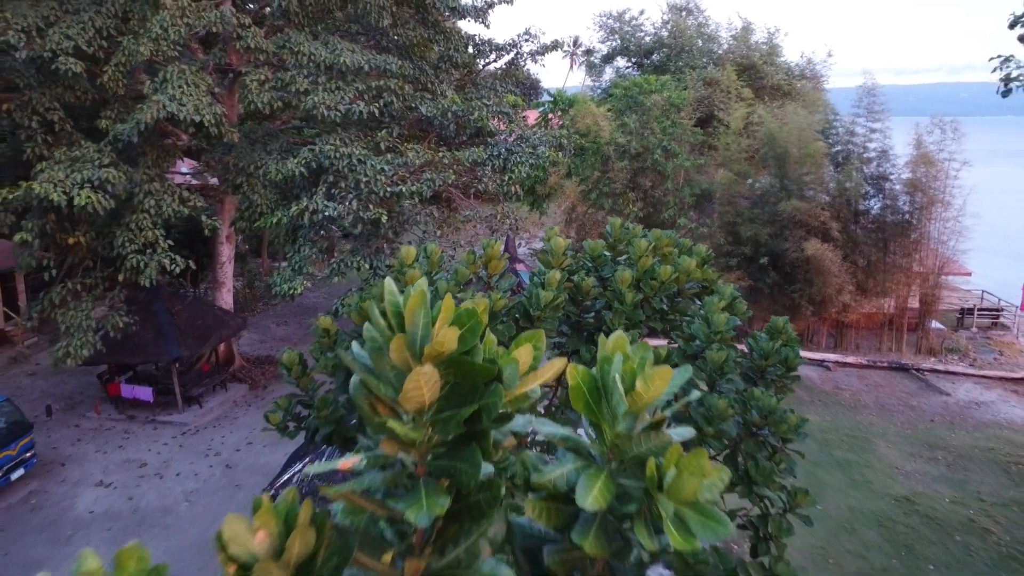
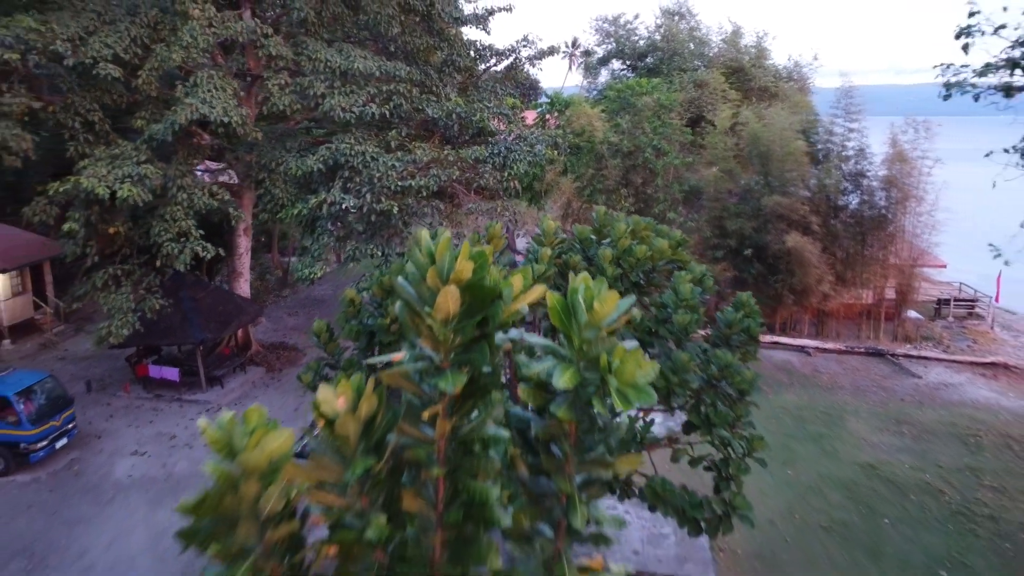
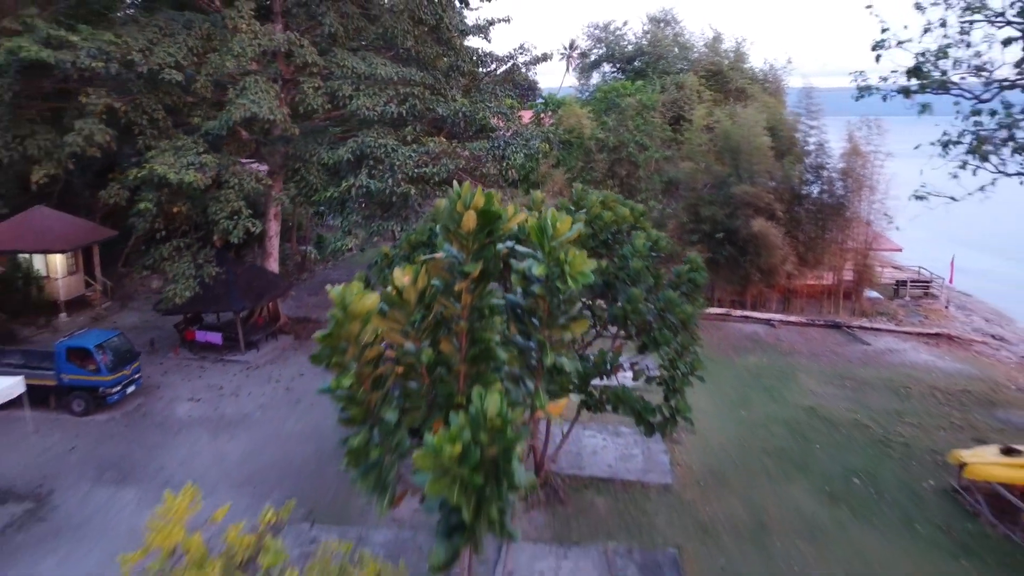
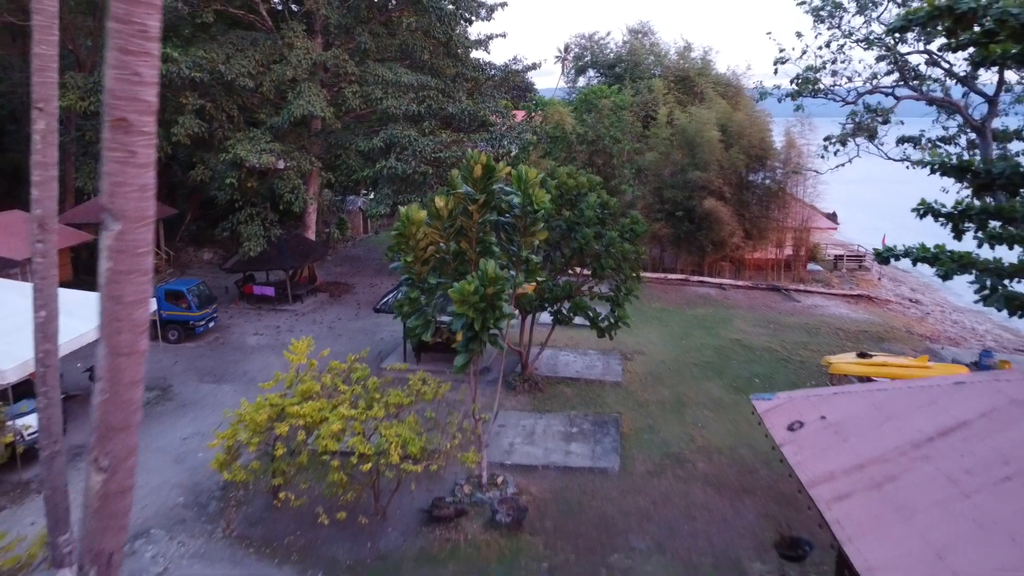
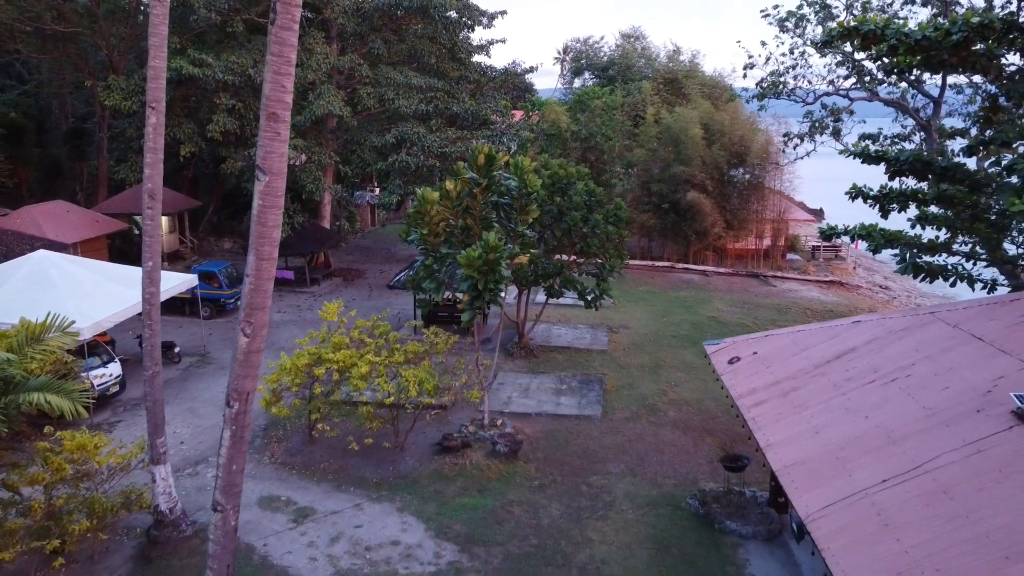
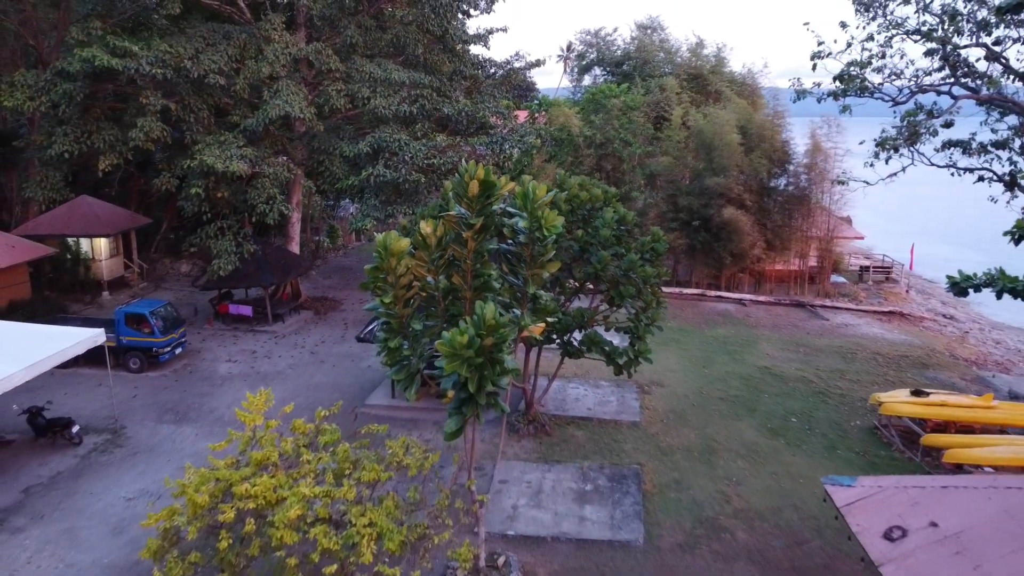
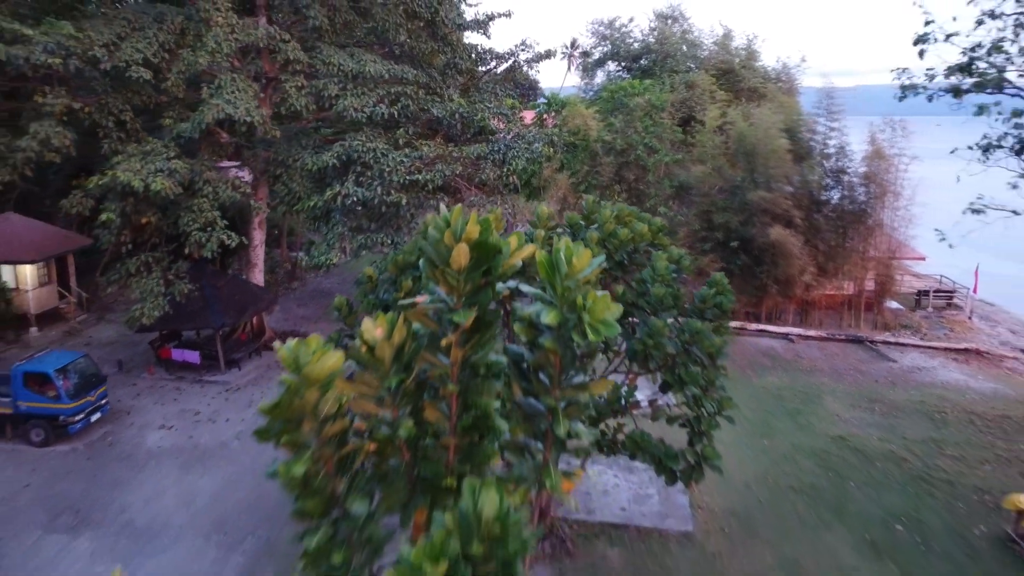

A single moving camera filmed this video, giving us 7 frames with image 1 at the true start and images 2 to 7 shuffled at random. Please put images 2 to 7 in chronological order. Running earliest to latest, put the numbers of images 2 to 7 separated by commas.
2, 7, 3, 6, 4, 5
